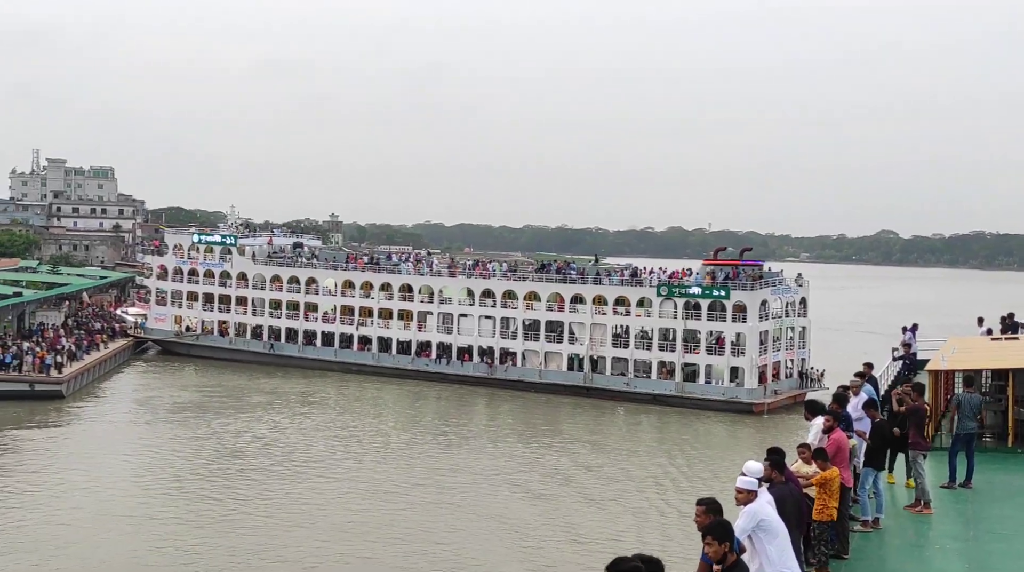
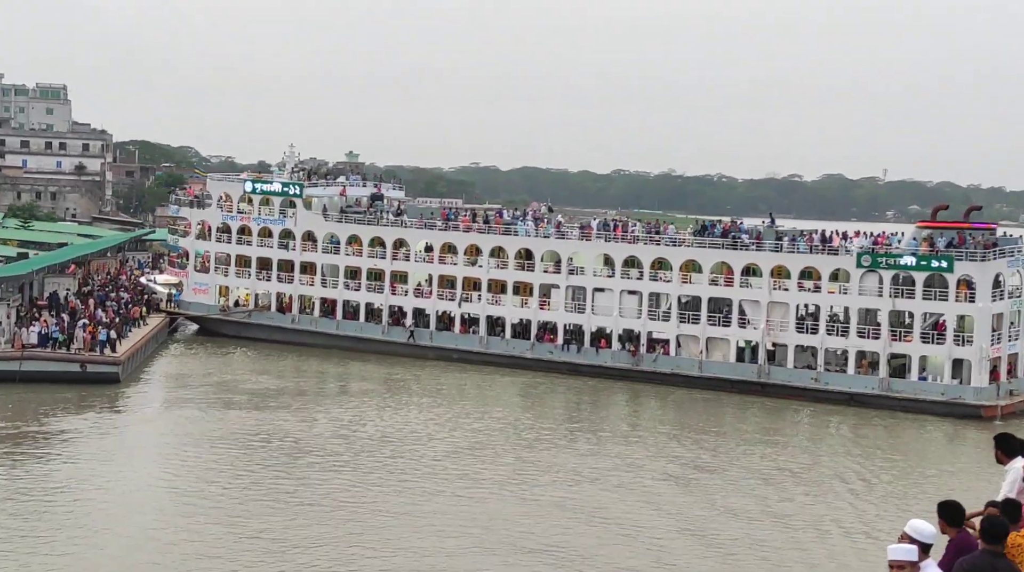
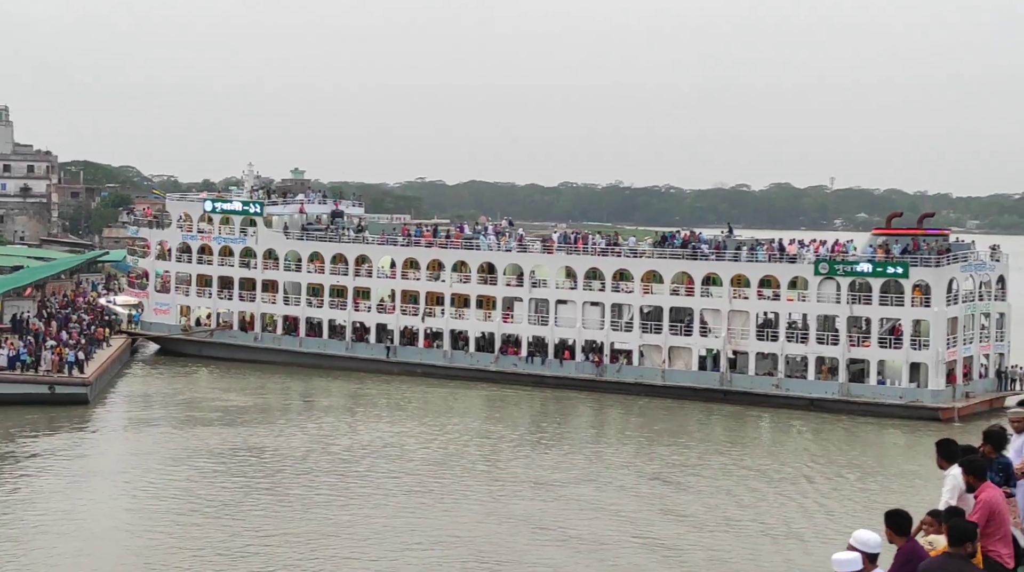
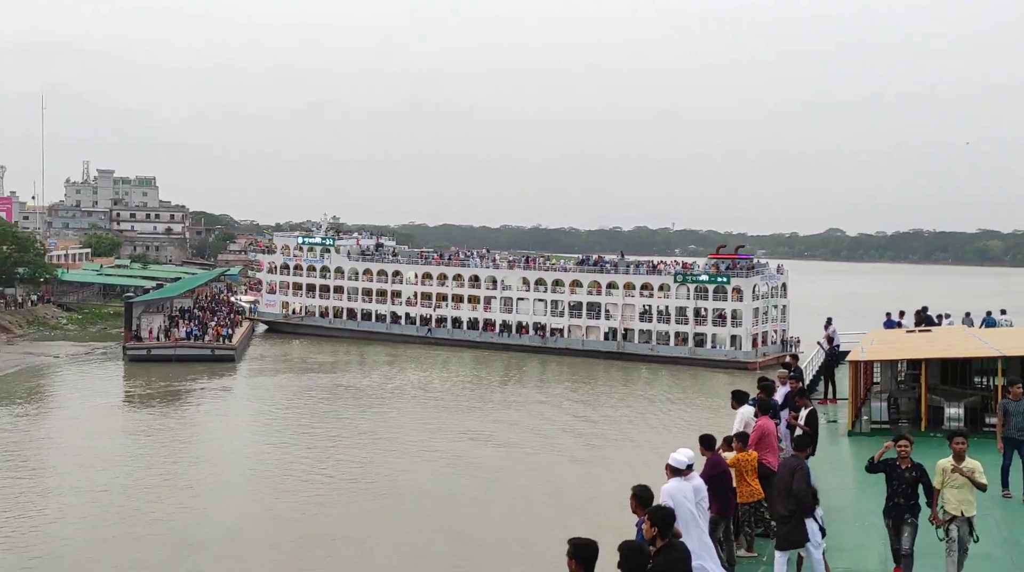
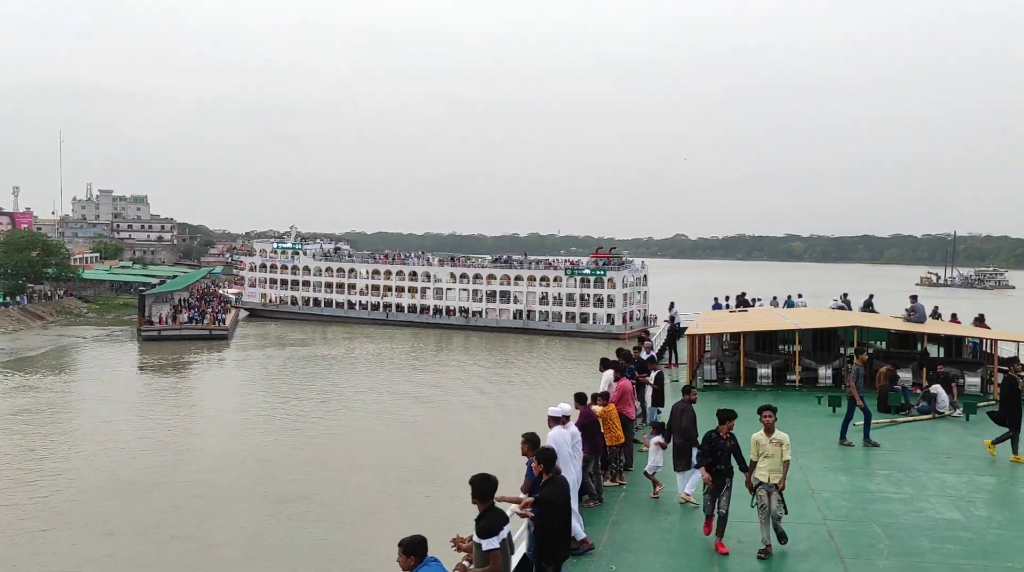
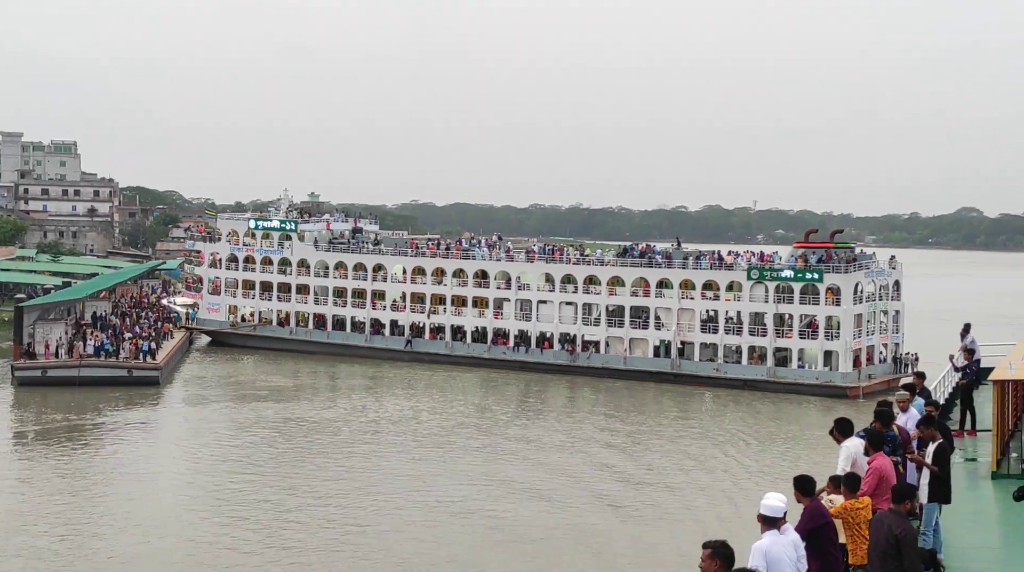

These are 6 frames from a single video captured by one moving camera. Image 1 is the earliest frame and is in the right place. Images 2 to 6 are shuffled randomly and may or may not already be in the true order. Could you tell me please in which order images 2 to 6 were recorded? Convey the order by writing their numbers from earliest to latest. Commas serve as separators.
2, 3, 6, 4, 5
